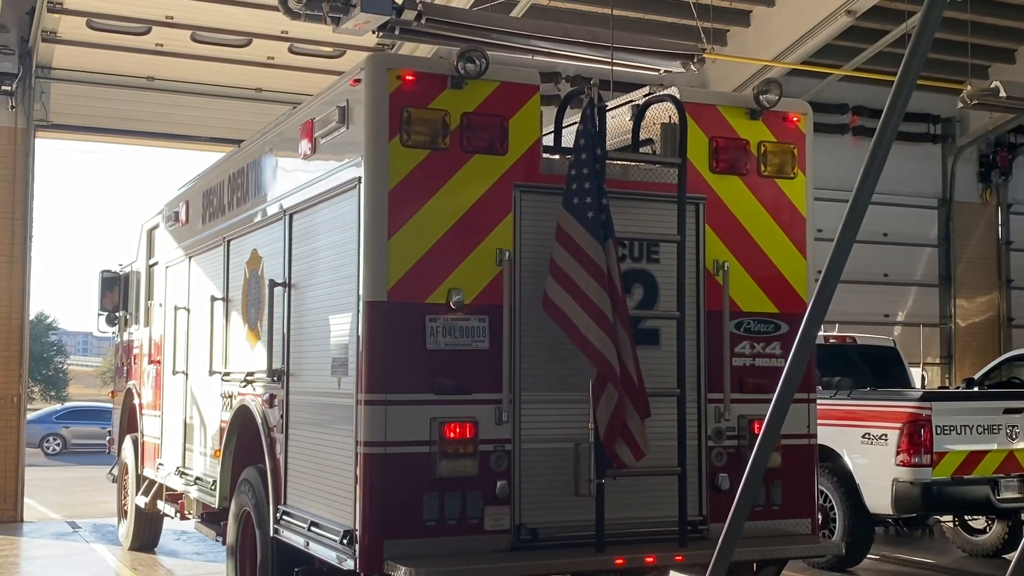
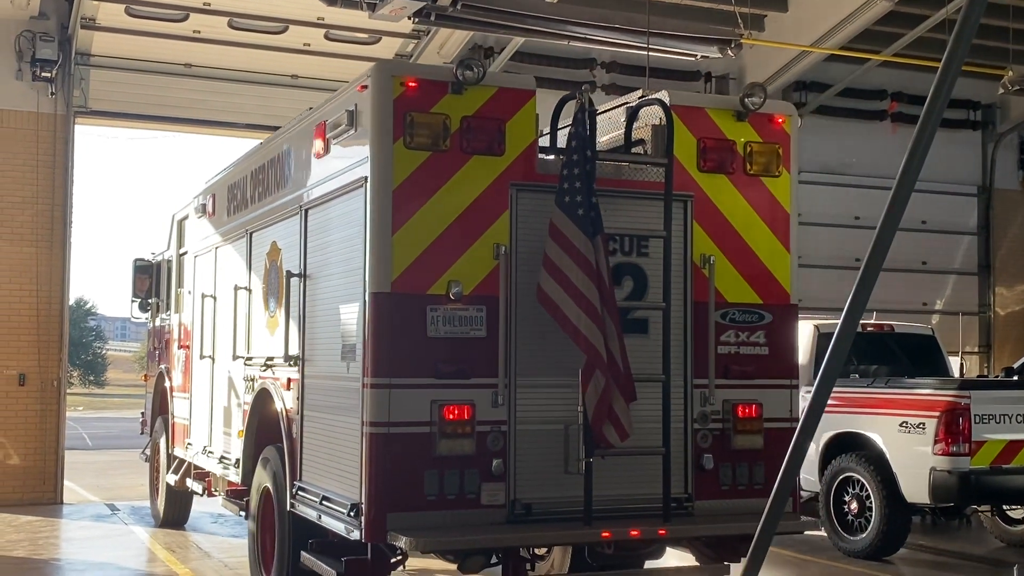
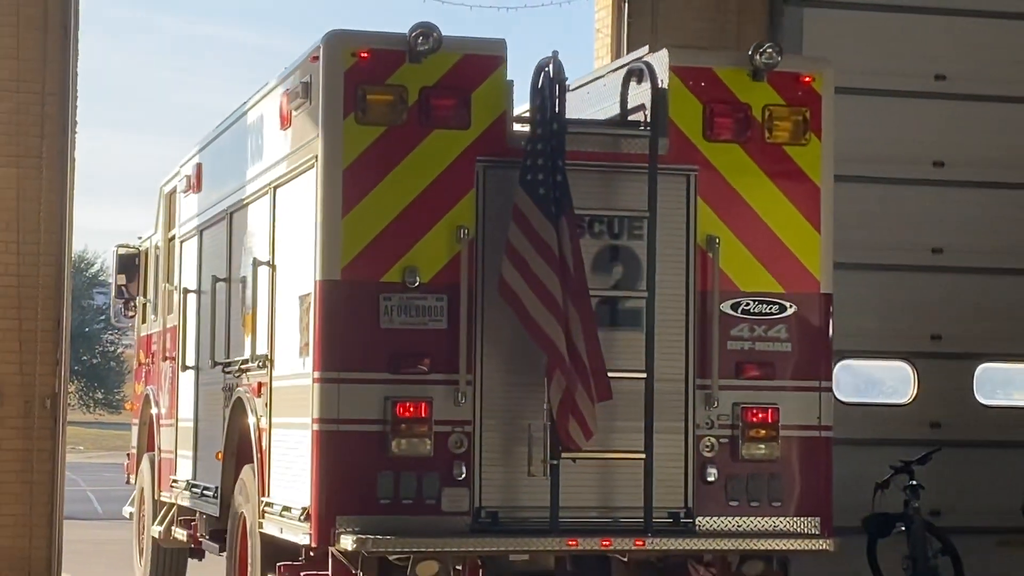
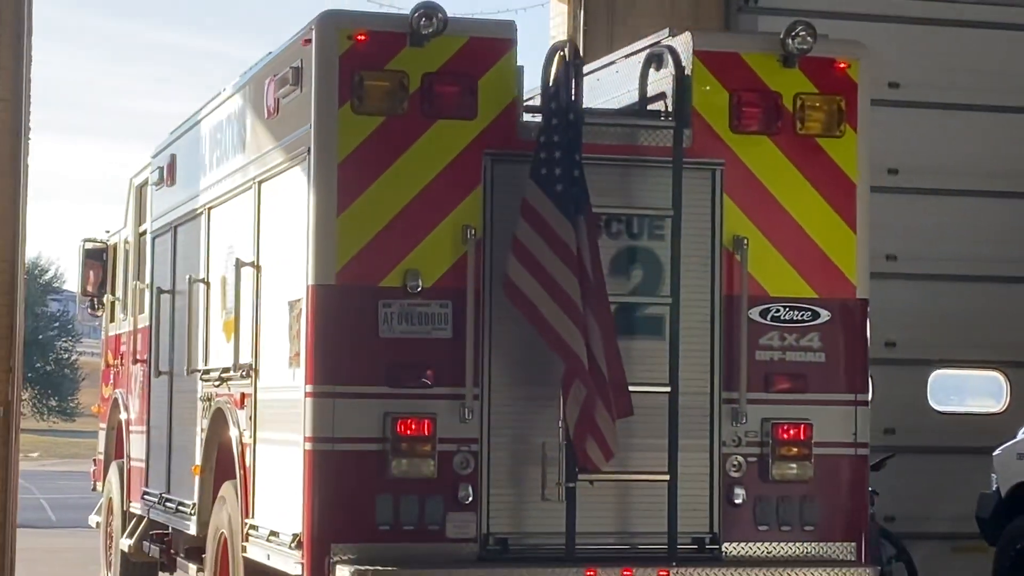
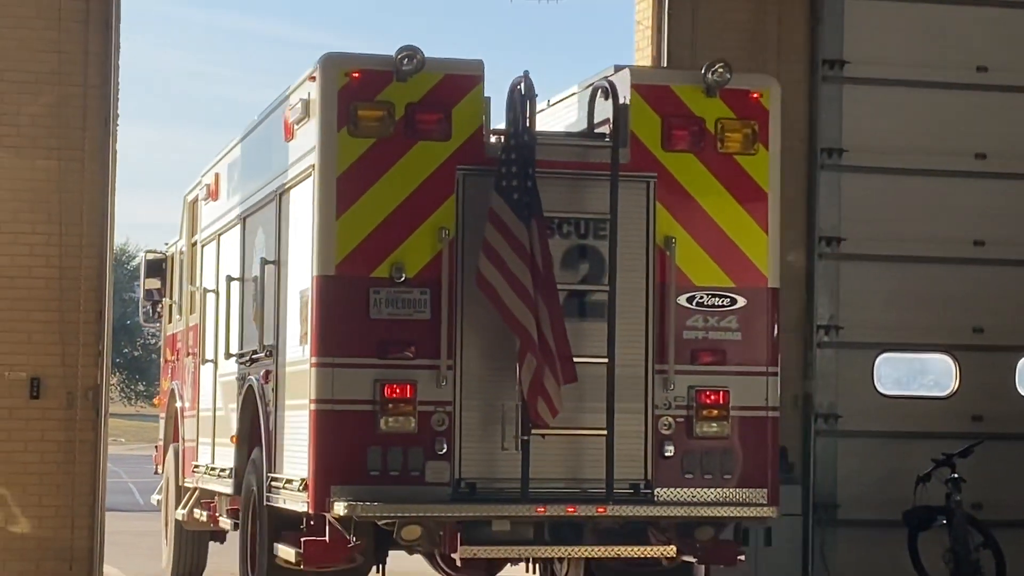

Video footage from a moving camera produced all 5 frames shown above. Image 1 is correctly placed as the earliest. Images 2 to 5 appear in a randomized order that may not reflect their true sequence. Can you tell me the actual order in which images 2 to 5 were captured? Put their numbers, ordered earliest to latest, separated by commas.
2, 4, 3, 5
